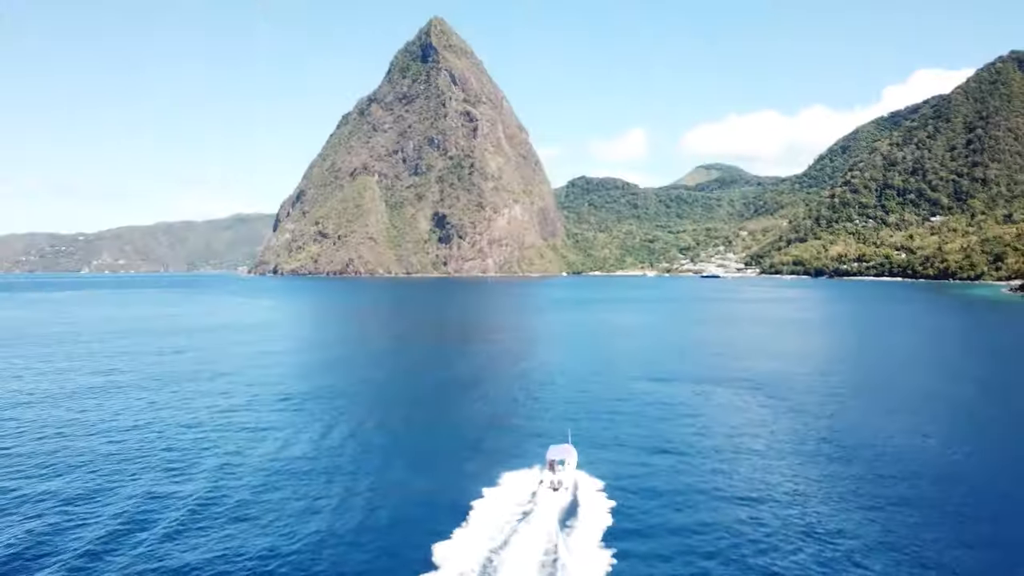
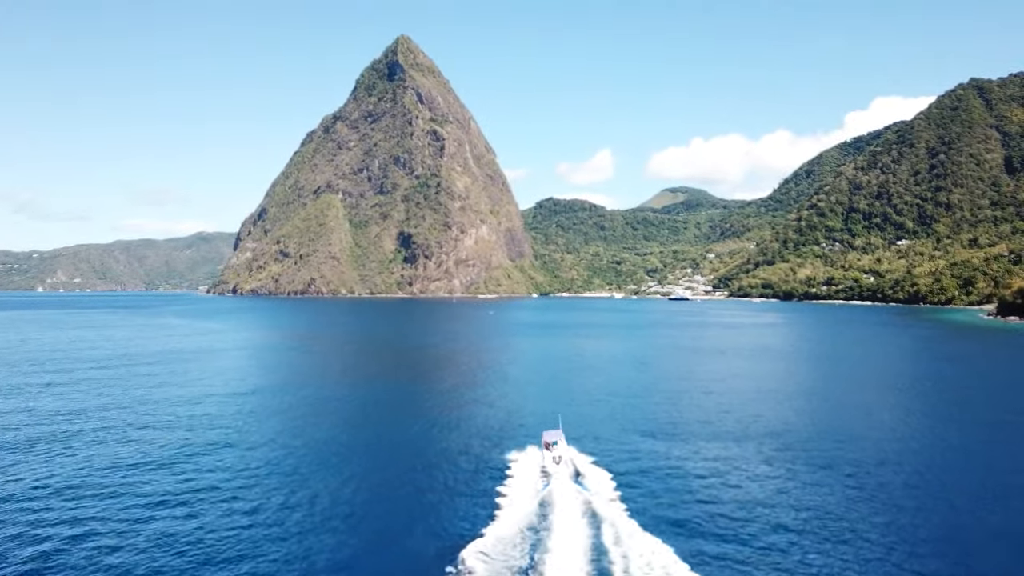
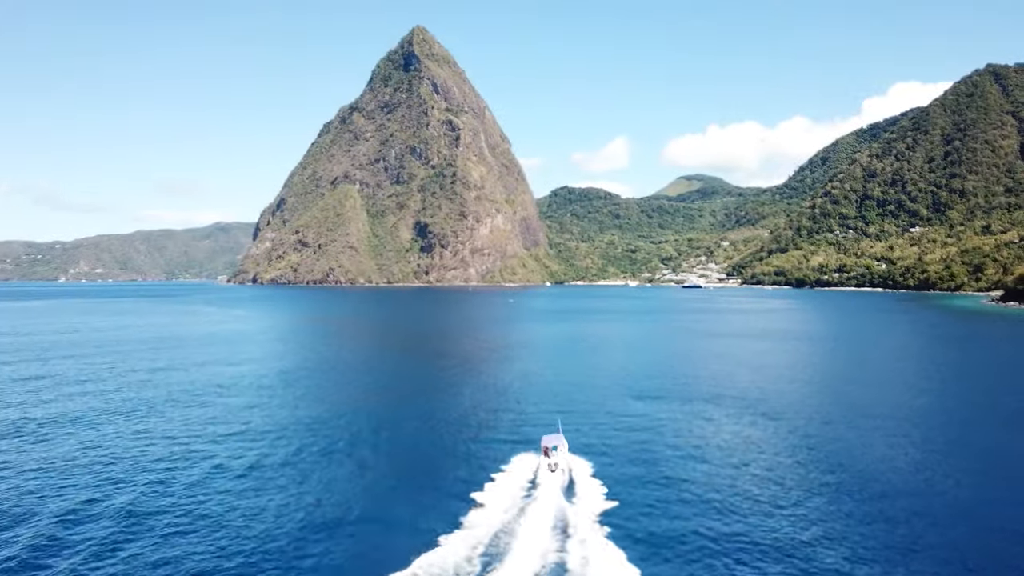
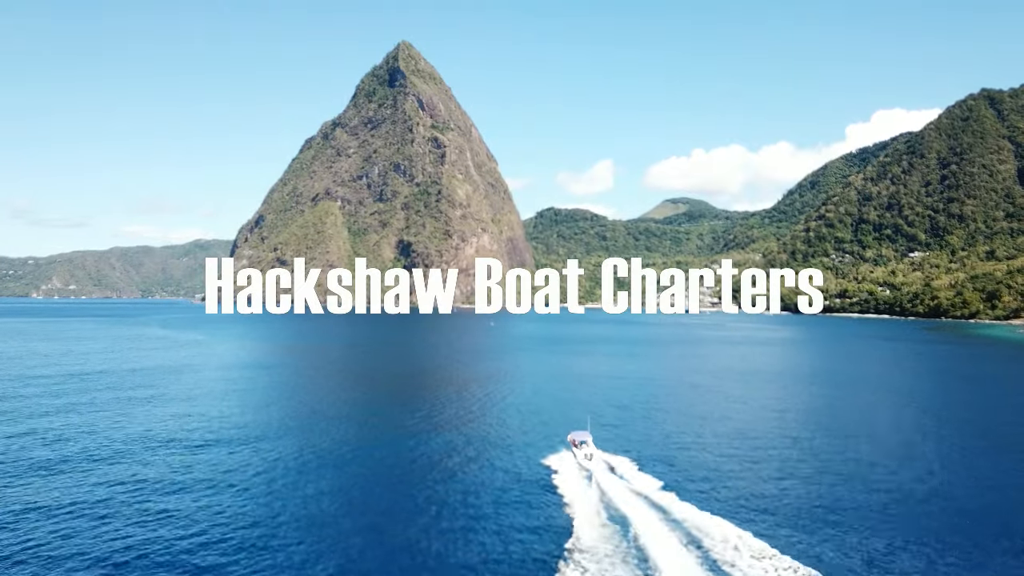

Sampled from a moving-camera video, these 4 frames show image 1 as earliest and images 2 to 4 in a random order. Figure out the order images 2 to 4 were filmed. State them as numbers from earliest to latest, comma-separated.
3, 2, 4
